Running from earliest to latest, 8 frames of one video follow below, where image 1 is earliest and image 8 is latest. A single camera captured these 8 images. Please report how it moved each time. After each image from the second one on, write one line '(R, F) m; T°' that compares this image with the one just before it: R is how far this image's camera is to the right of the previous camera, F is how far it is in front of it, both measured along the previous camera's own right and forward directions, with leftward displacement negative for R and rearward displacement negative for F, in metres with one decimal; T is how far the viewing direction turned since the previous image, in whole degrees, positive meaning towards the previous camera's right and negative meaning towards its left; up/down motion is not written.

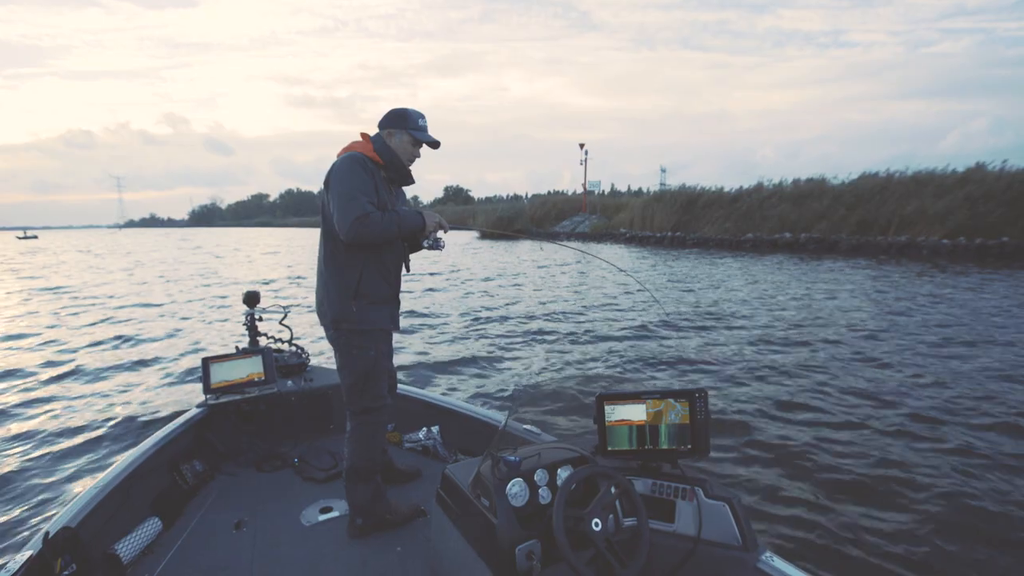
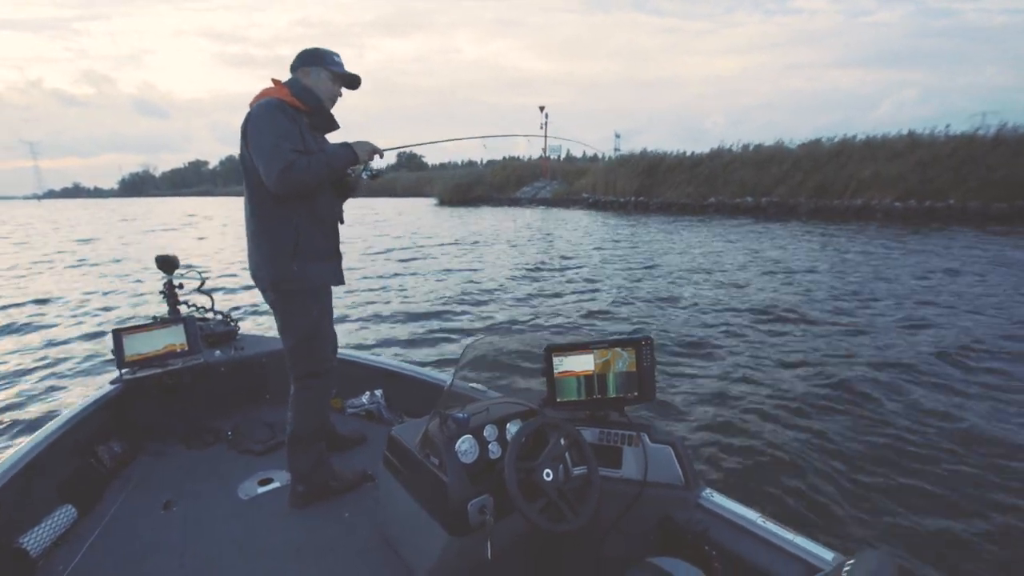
(0.0, +0.2) m; +5°
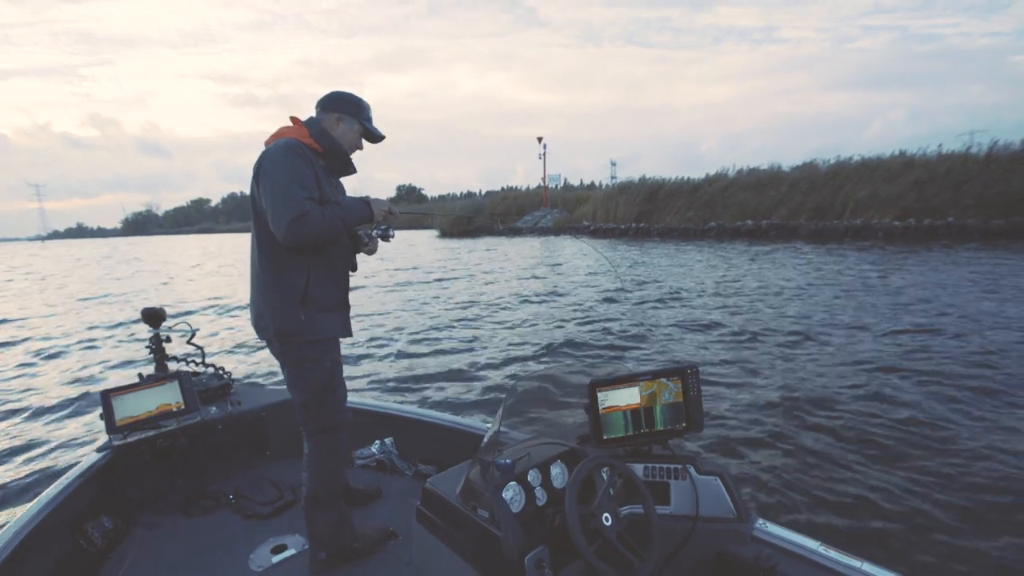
(-0.2, +0.2) m; 0°
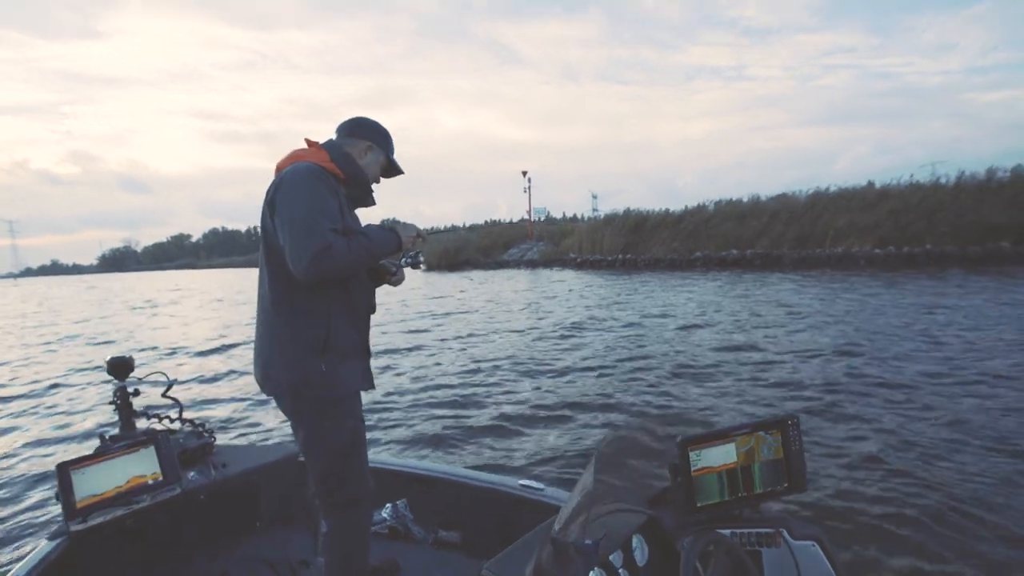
(-0.3, +0.3) m; +2°
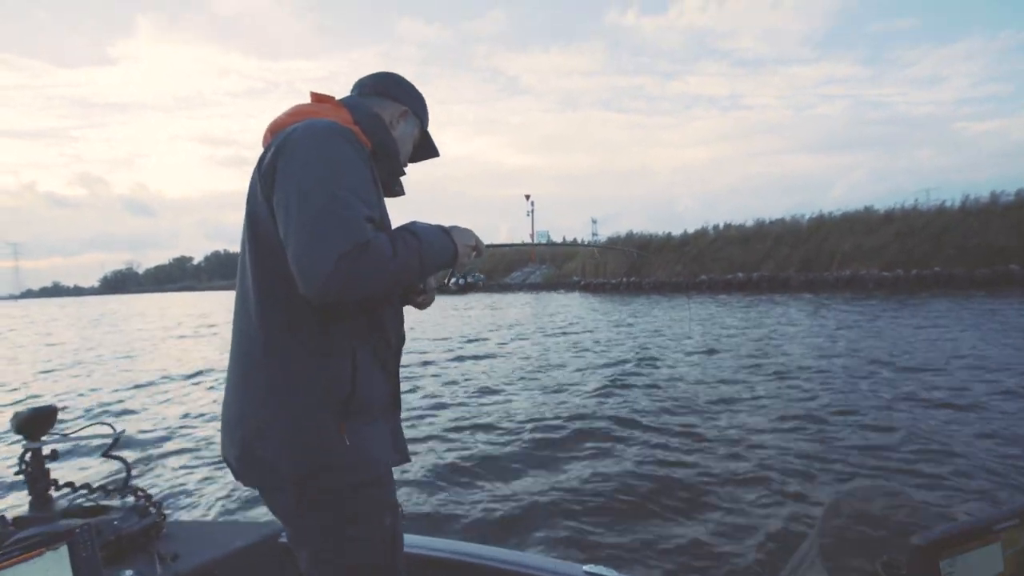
(-0.3, +0.3) m; 0°
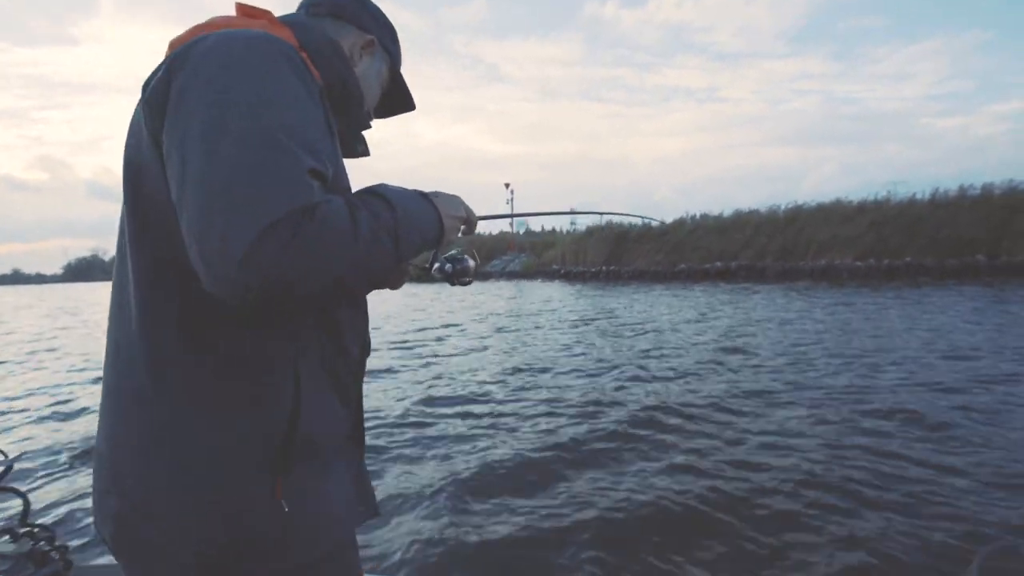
(0.0, +0.2) m; +2°
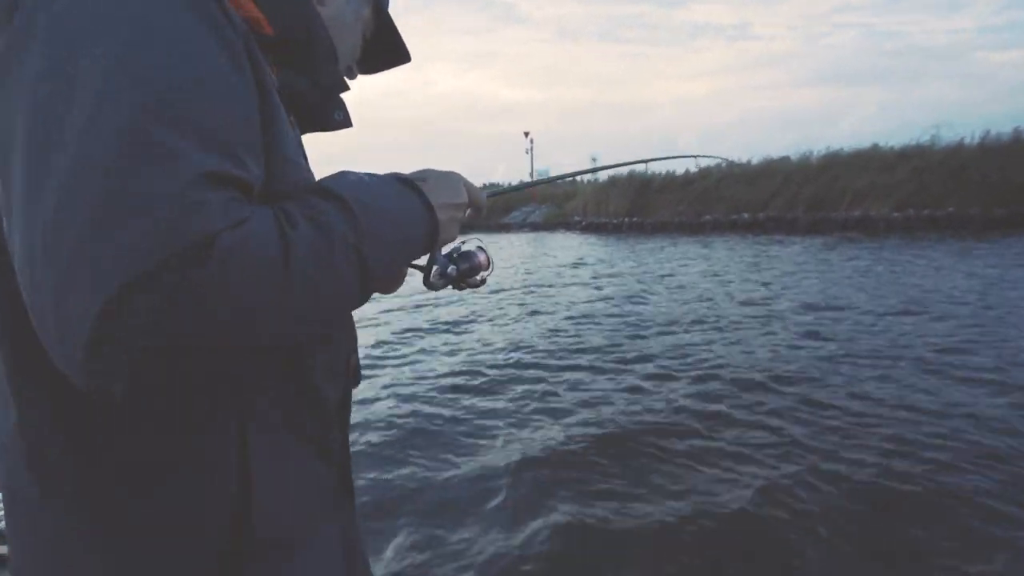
(-0.1, +0.4) m; -2°
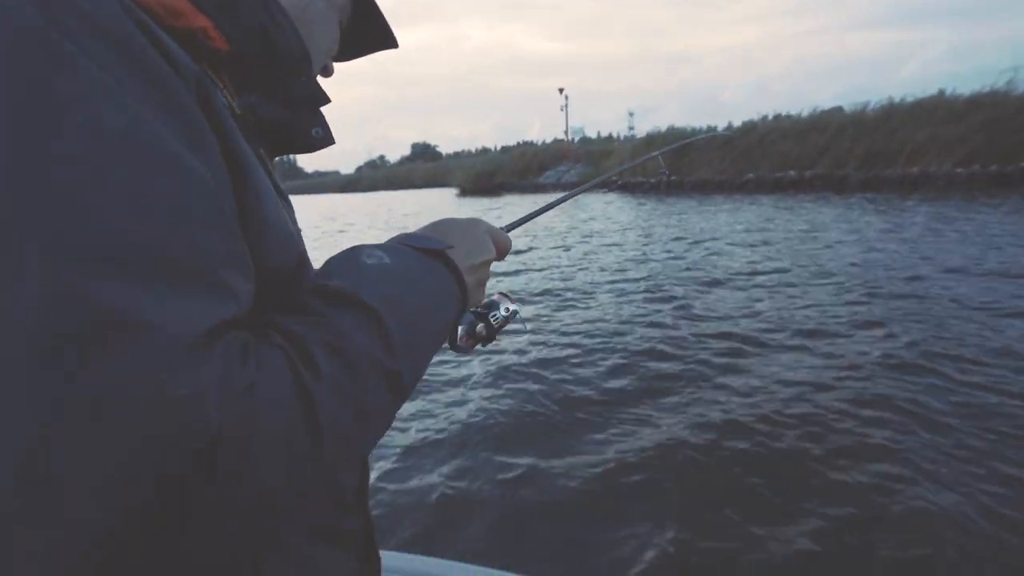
(0.0, +0.1) m; -4°
